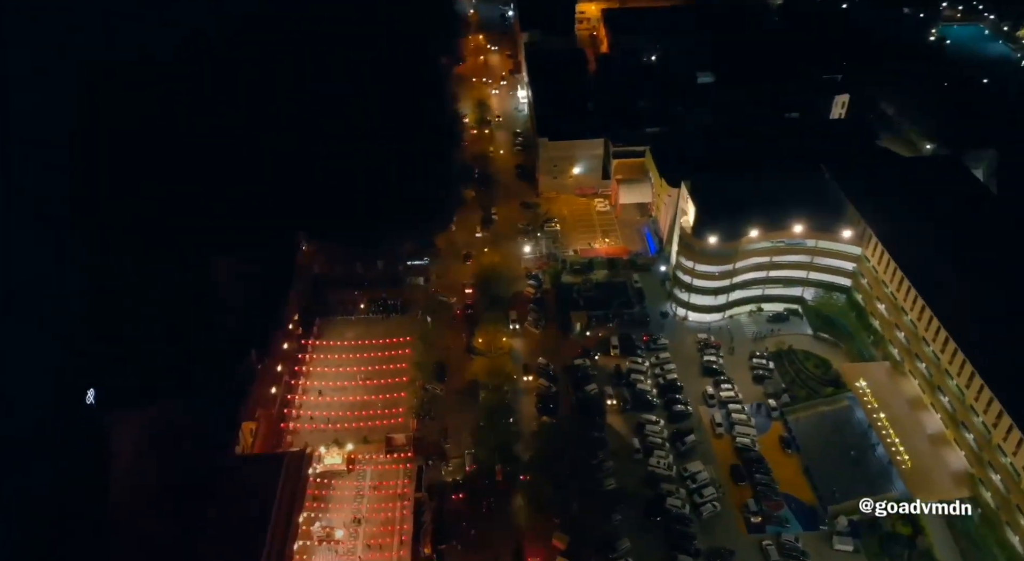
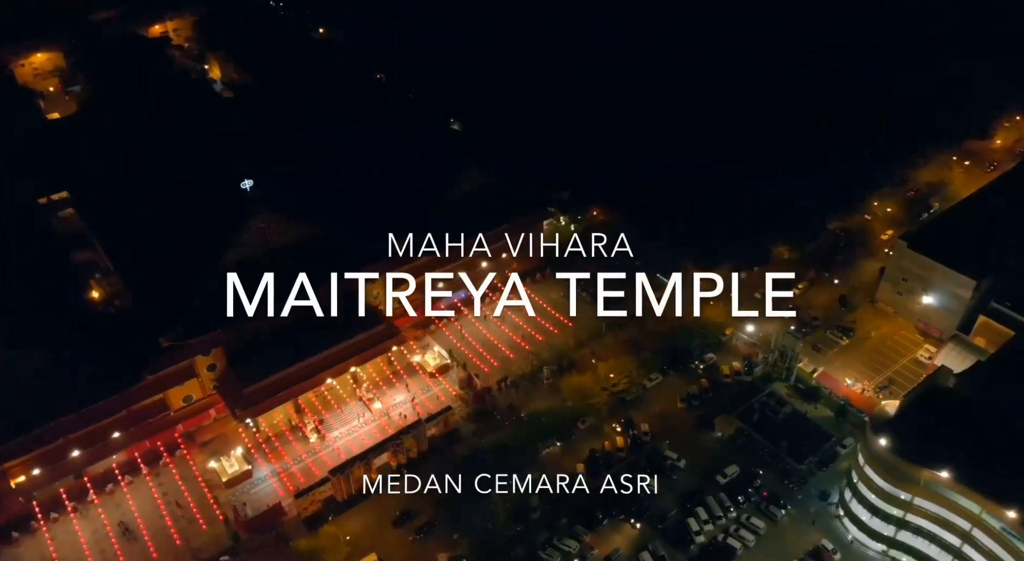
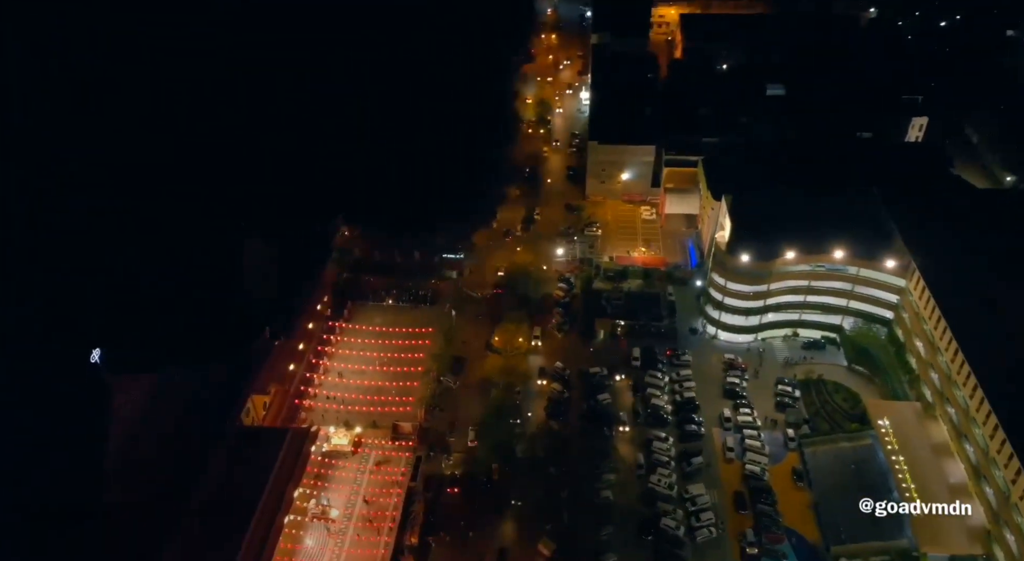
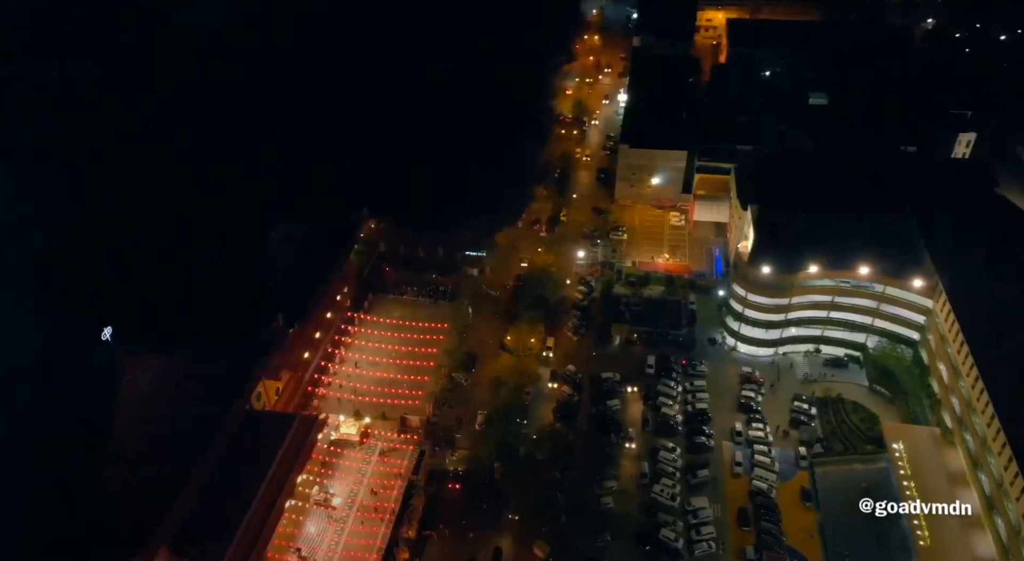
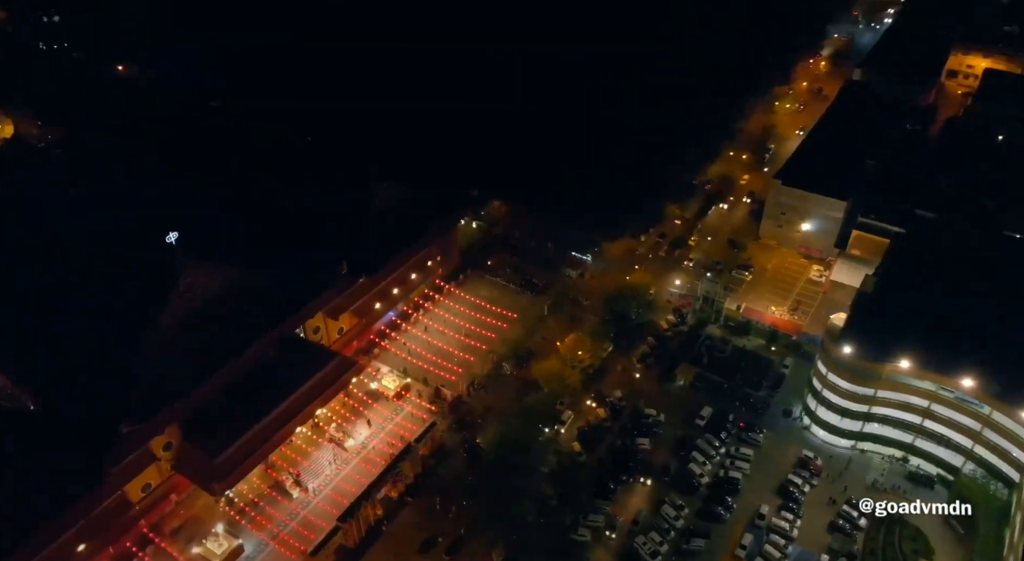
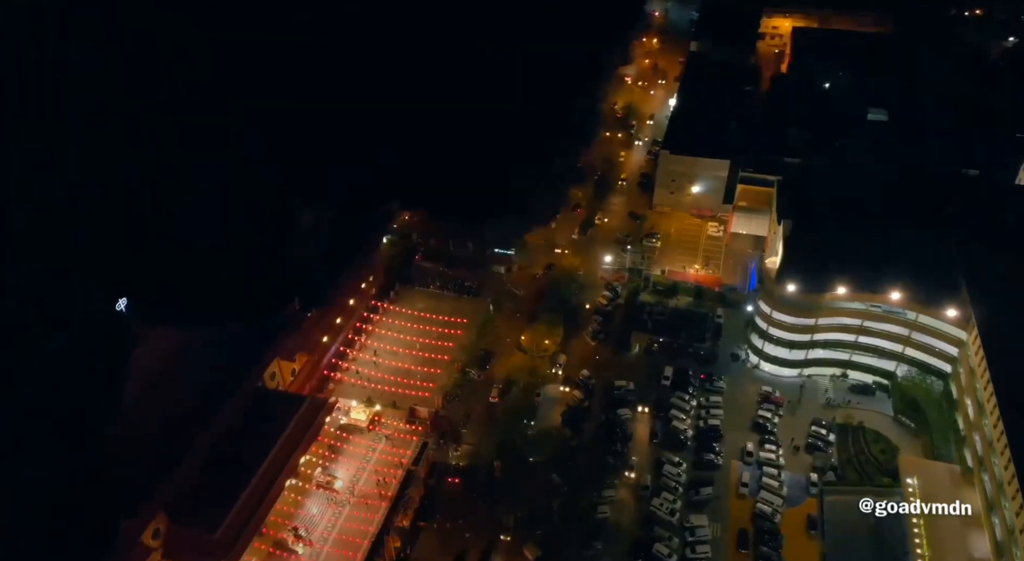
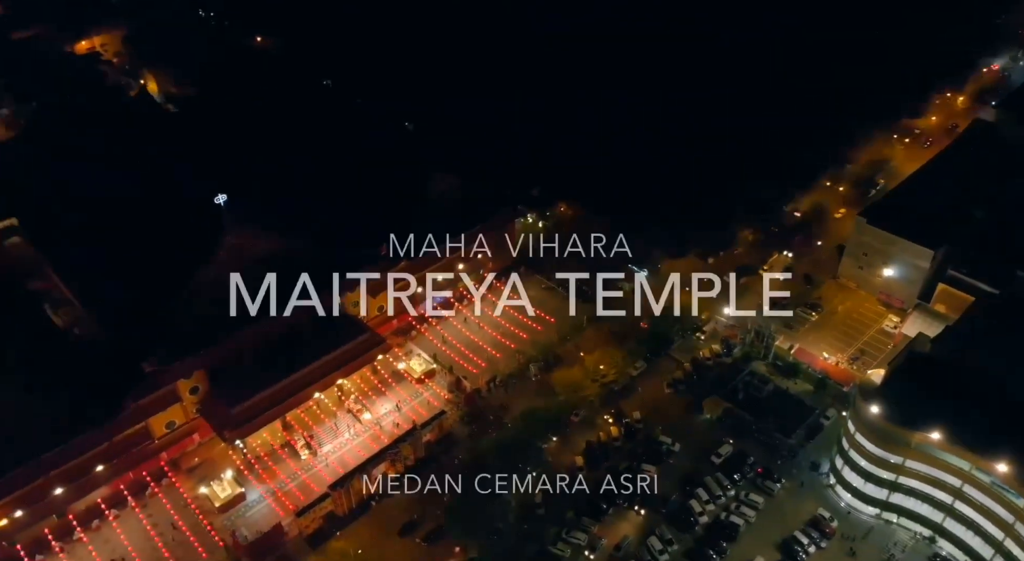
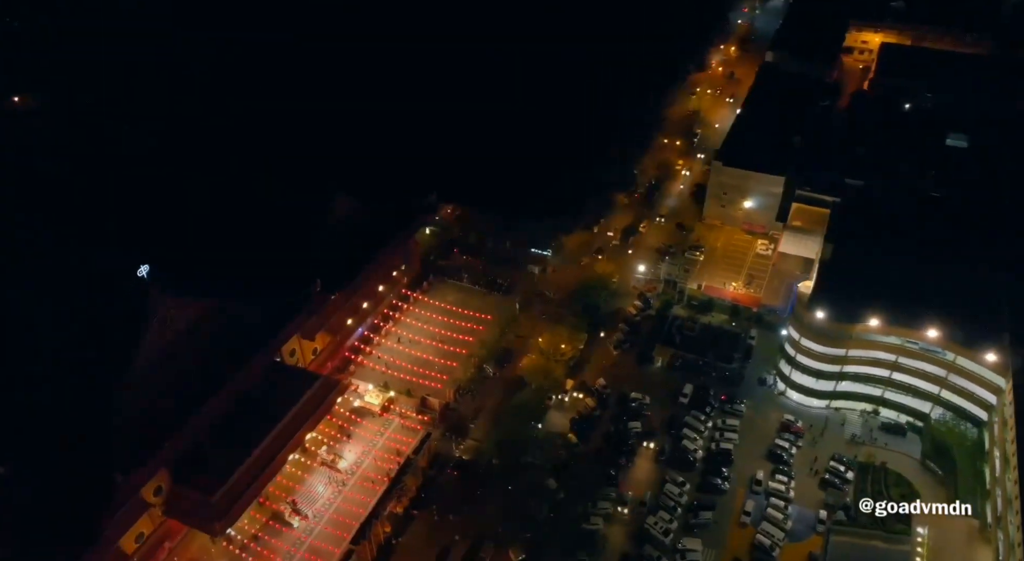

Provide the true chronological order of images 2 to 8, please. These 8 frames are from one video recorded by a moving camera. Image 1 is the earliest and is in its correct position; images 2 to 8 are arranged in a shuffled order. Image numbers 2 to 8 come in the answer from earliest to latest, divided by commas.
3, 4, 6, 8, 5, 7, 2
